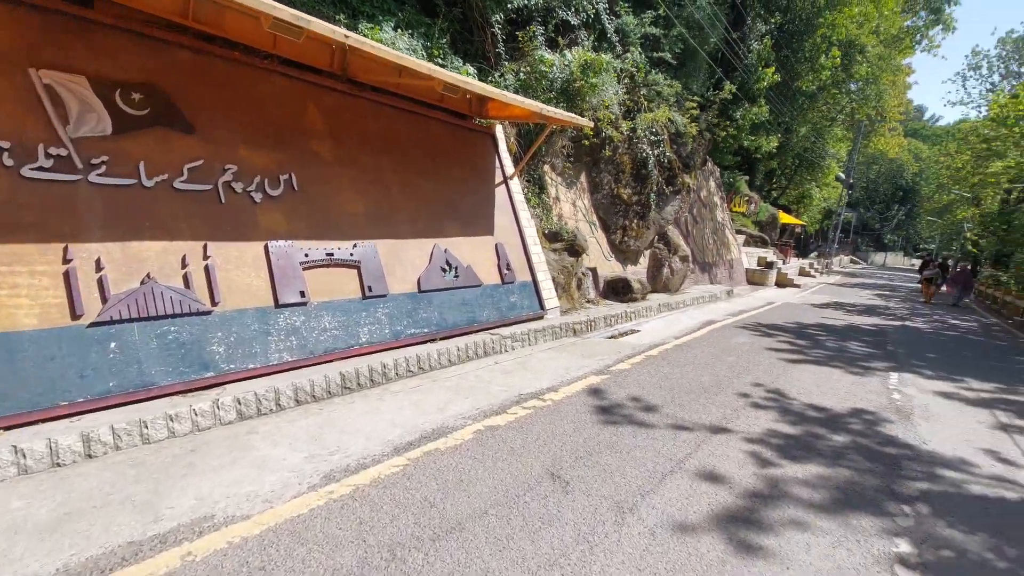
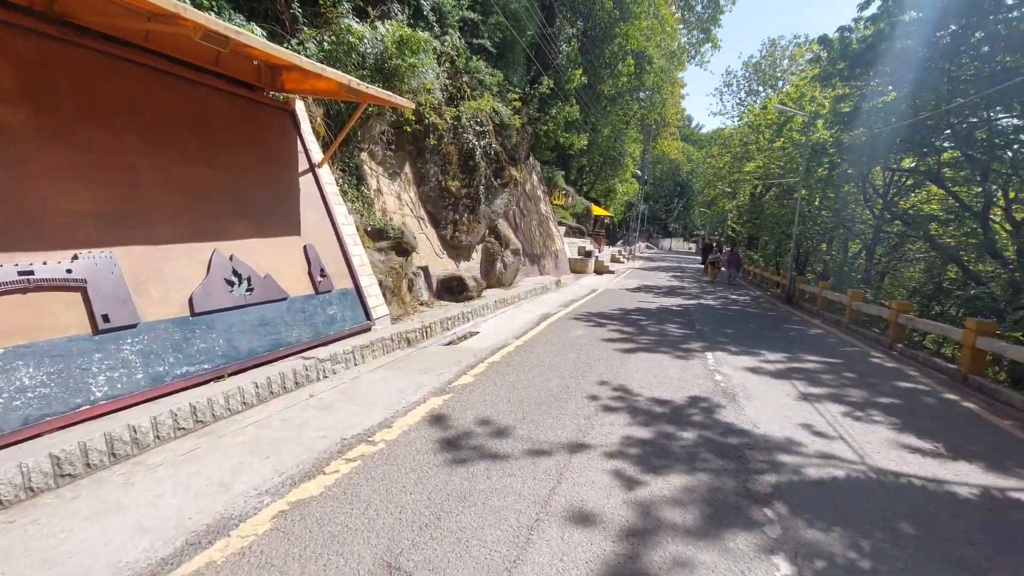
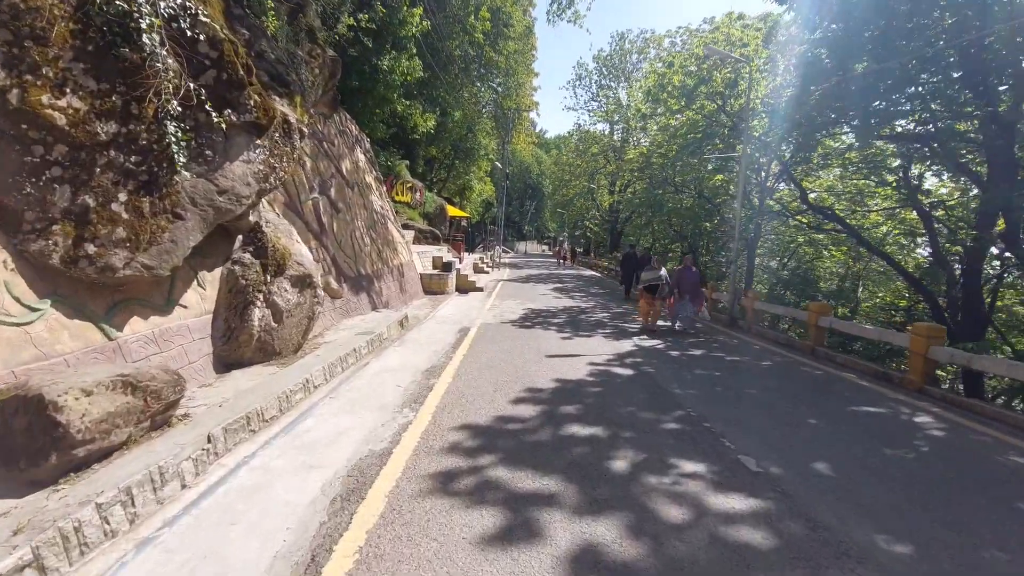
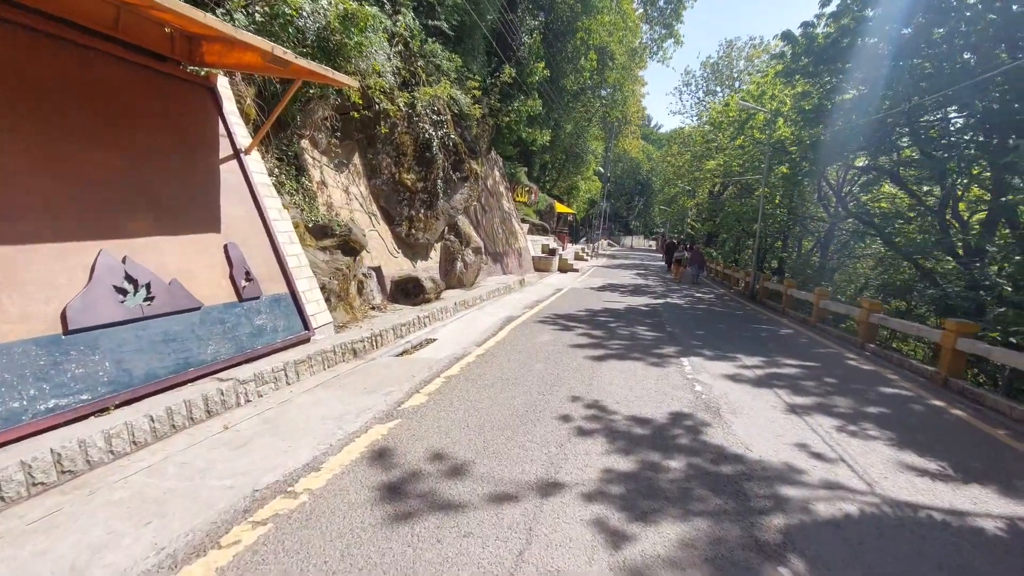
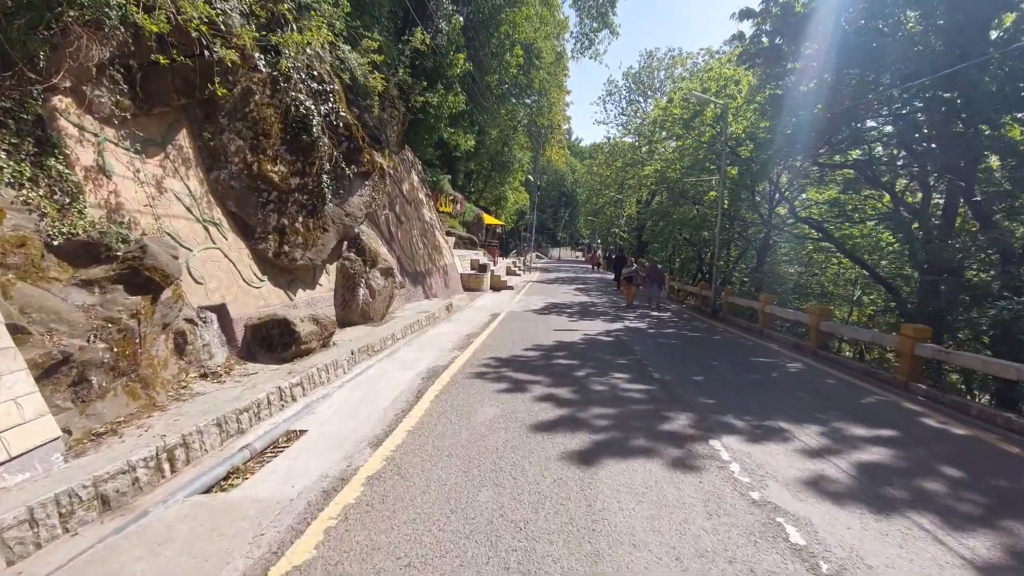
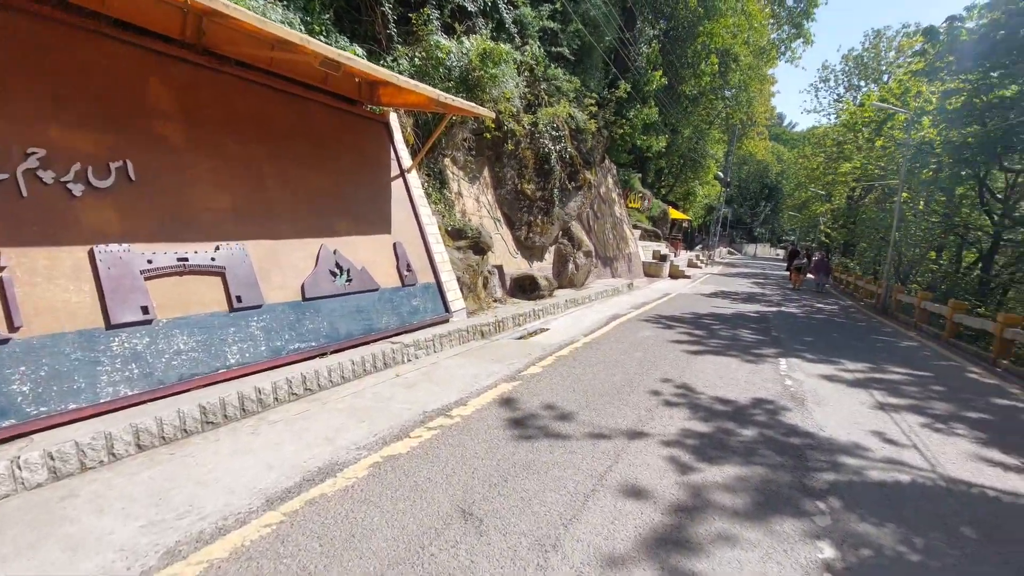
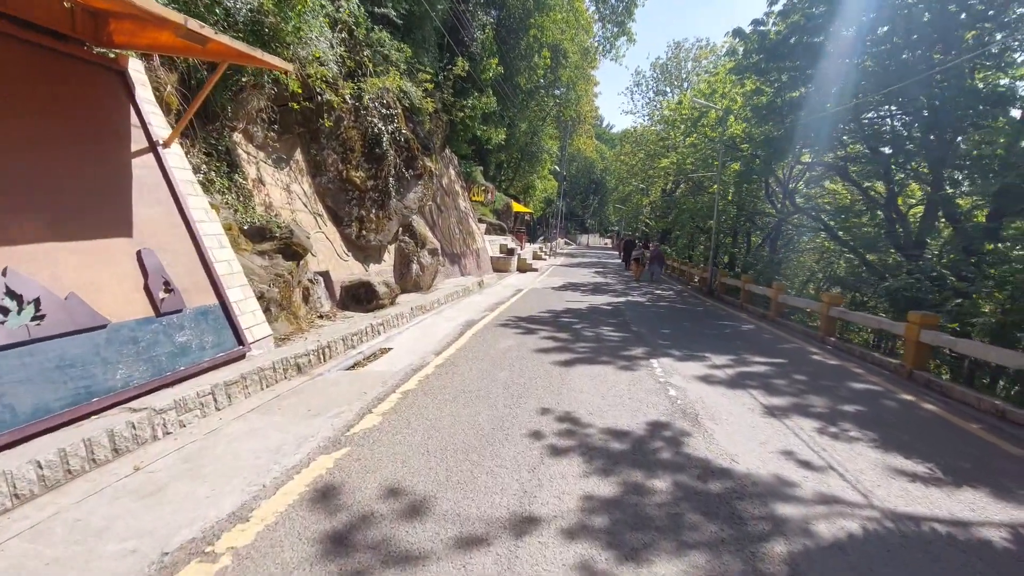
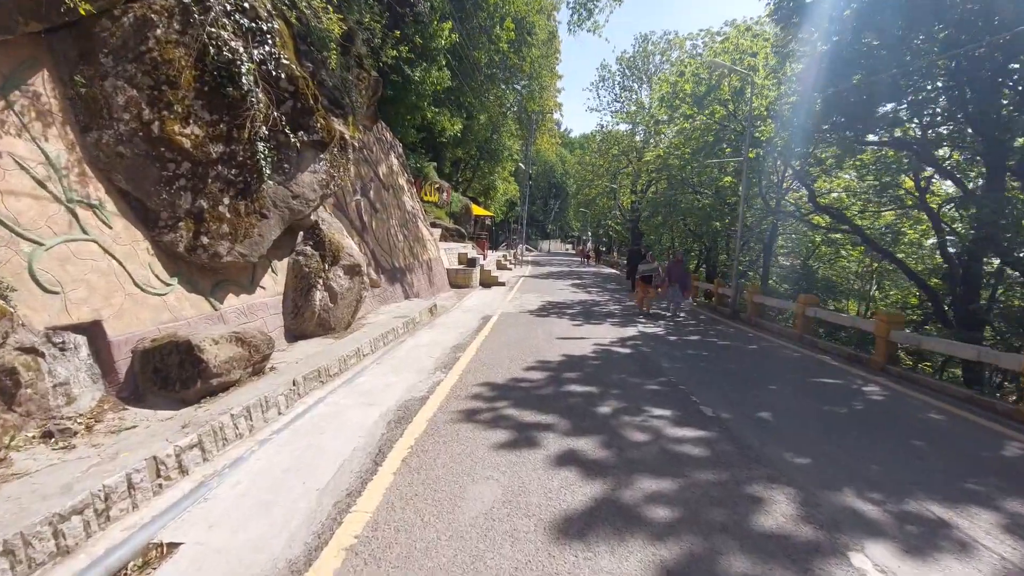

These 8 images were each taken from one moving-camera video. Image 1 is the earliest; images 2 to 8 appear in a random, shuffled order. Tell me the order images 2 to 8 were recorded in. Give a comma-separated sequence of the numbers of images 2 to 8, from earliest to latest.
6, 2, 4, 7, 5, 8, 3
